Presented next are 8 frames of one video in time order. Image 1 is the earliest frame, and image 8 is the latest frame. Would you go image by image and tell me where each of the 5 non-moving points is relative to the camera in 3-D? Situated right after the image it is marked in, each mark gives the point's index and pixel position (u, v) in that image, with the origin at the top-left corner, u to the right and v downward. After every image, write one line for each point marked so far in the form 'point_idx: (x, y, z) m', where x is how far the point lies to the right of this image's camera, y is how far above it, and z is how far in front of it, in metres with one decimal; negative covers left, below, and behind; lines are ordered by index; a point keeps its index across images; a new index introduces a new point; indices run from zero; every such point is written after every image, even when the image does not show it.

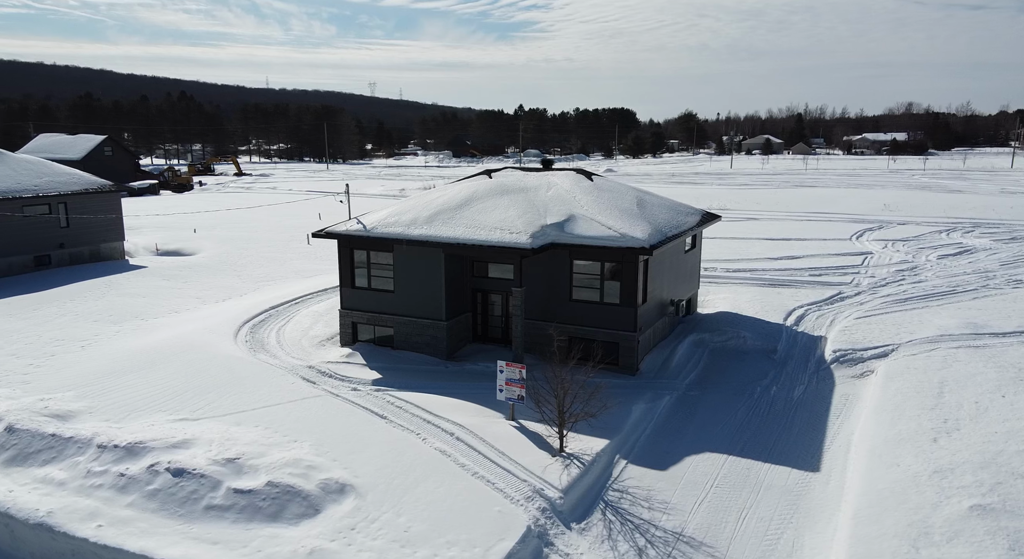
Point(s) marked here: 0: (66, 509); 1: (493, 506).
0: (-7.0, -3.5, +11.6) m
1: (-0.3, -3.6, +11.8) m
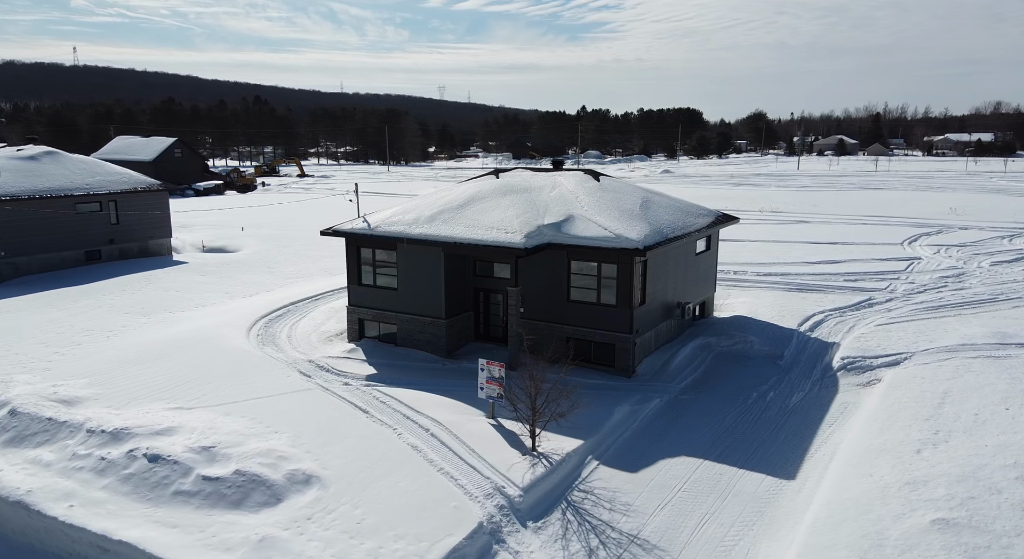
0: (-7.6, -3.4, +12.2) m
1: (-1.0, -3.5, +11.9) m
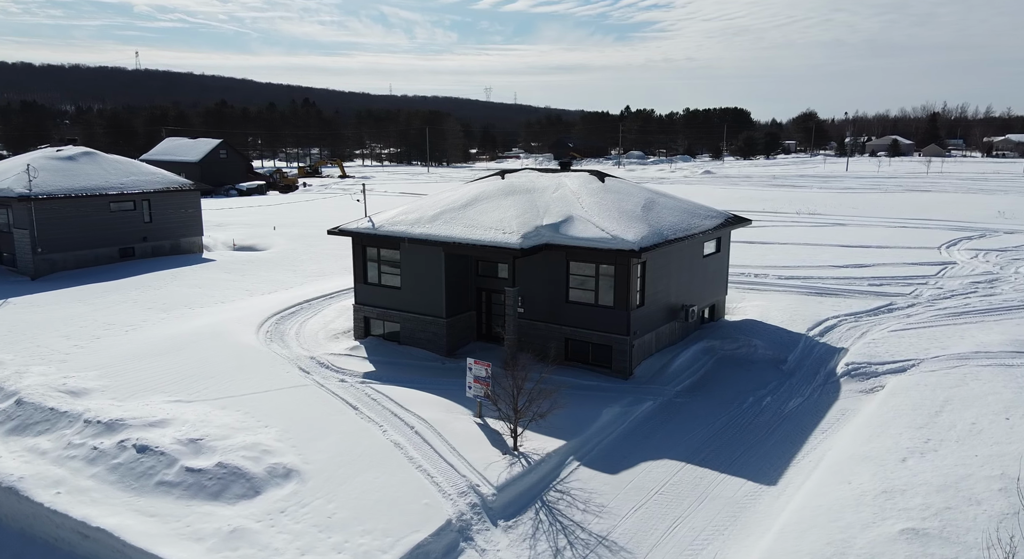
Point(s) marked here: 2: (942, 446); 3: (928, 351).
0: (-8.1, -3.3, +12.7) m
1: (-1.5, -3.5, +12.0) m
2: (+7.5, -2.9, +13.0) m
3: (+10.8, -1.9, +19.4) m
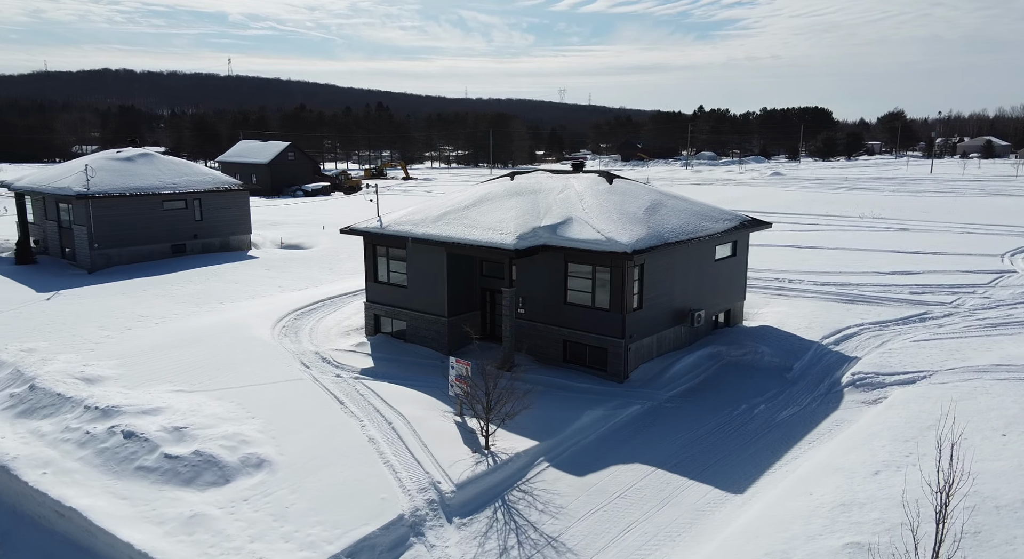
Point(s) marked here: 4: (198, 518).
0: (-8.7, -3.2, +13.5) m
1: (-2.2, -3.5, +12.2) m
2: (+6.9, -3.0, +12.5) m
3: (+10.7, -2.1, +18.5) m
4: (-4.8, -3.7, +11.4) m
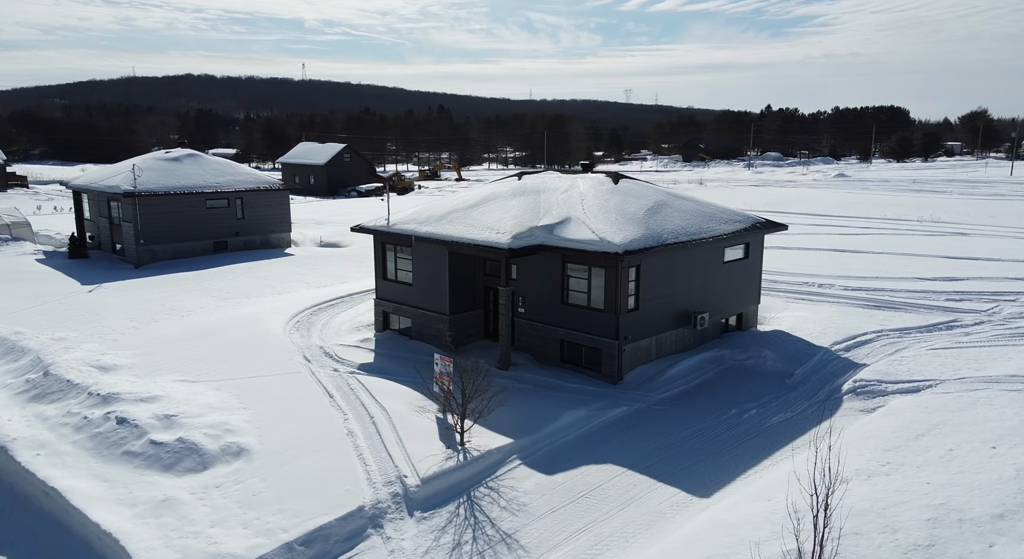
0: (-9.2, -3.0, +14.2) m
1: (-2.8, -3.4, +12.5) m
2: (+6.2, -3.1, +12.0) m
3: (+10.6, -2.2, +17.8) m
4: (-5.5, -3.6, +11.9) m
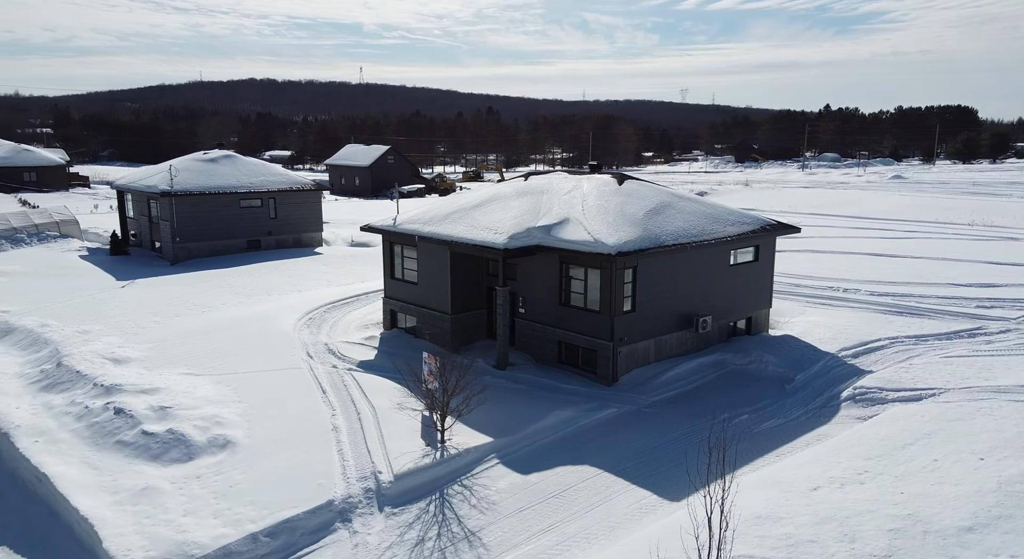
0: (-9.6, -2.9, +14.9) m
1: (-3.3, -3.4, +12.7) m
2: (+5.7, -3.1, +11.7) m
3: (+10.4, -2.4, +17.2) m
4: (-6.0, -3.5, +12.3) m
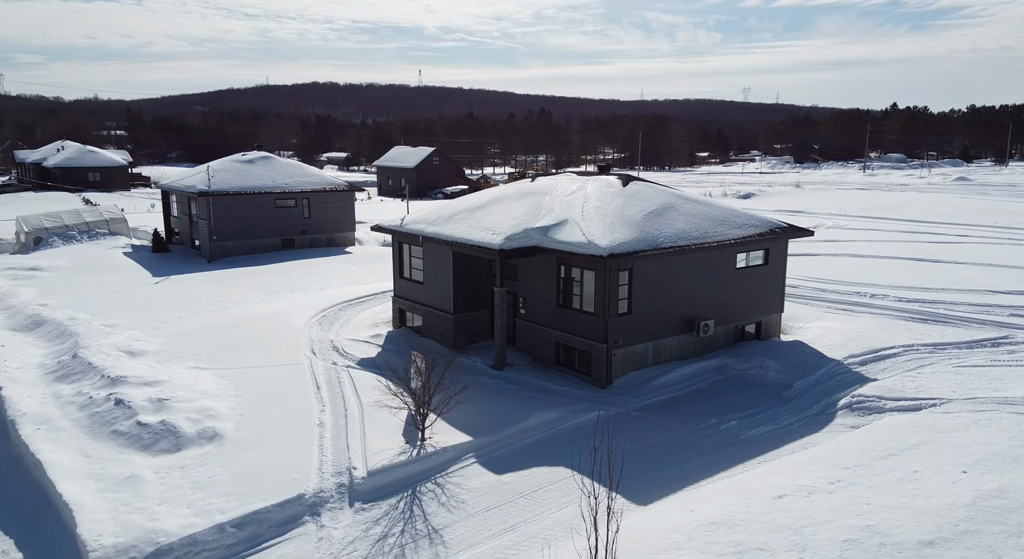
0: (-9.9, -2.8, +15.6) m
1: (-3.8, -3.4, +13.0) m
2: (+5.1, -3.2, +11.4) m
3: (+10.2, -2.5, +16.5) m
4: (-6.6, -3.4, +12.8) m
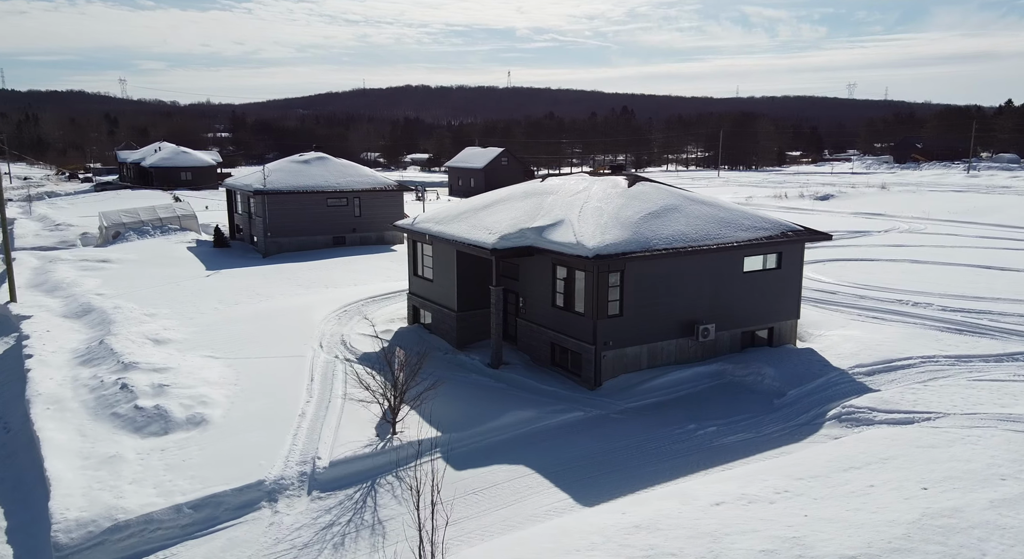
0: (-10.4, -2.6, +16.8) m
1: (-4.6, -3.3, +13.6) m
2: (+4.1, -3.3, +11.1) m
3: (+9.7, -2.7, +15.7) m
4: (-7.3, -3.3, +13.7) m
